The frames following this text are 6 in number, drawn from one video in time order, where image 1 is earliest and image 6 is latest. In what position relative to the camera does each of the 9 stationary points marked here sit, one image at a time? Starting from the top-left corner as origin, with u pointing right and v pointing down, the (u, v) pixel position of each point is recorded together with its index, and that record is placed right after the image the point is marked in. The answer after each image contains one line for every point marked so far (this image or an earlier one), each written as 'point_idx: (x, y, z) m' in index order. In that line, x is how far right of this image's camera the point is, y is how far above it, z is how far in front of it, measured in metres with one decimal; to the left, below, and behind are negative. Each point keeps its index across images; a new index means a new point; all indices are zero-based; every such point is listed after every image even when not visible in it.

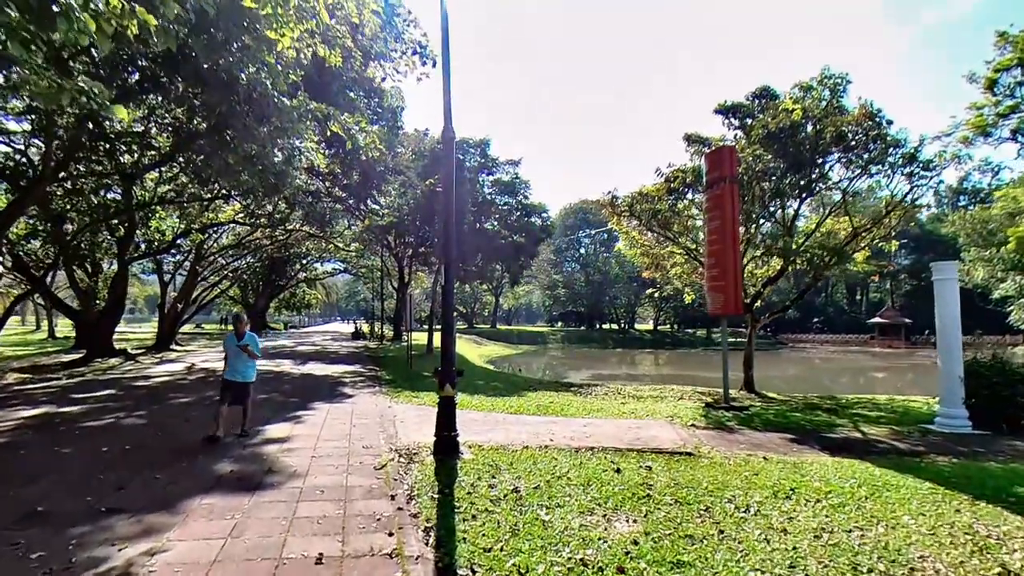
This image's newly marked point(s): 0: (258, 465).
0: (-2.5, -1.7, +5.7) m
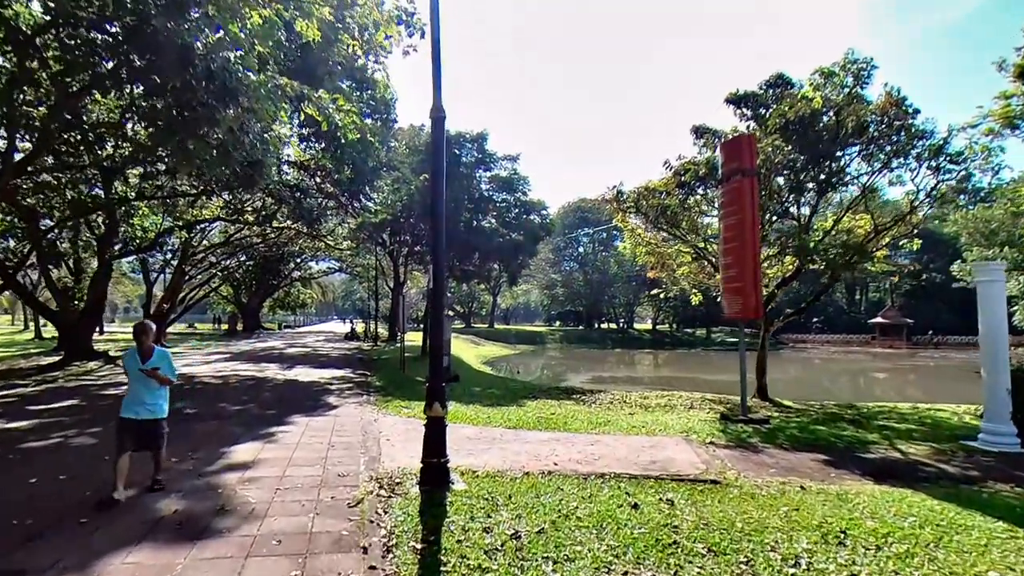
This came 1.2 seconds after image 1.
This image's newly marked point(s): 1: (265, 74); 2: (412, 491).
0: (-2.5, -1.8, +4.8) m
1: (-3.0, +2.6, +7.1) m
2: (-0.9, -1.9, +5.3) m
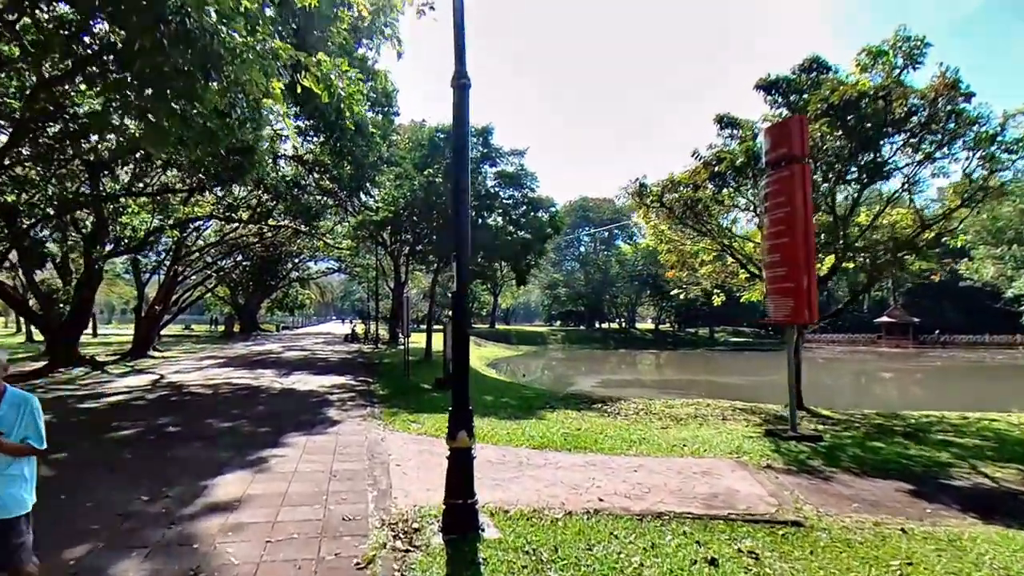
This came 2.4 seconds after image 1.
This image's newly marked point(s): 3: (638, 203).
0: (-2.1, -1.8, +3.8) m
1: (-2.7, +2.6, +6.1) m
2: (-0.6, -1.9, +4.3) m
3: (+2.8, +1.9, +12.8) m
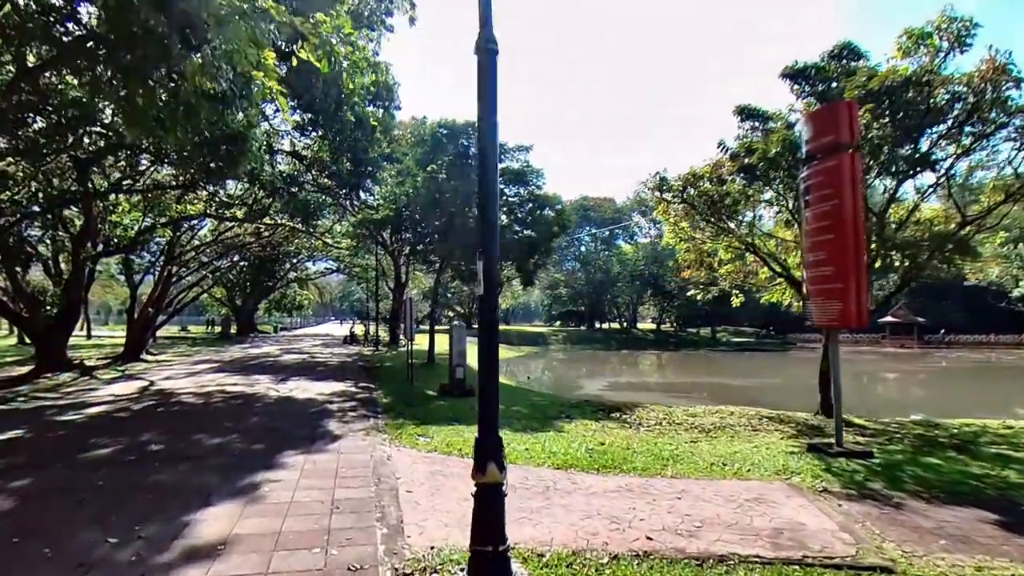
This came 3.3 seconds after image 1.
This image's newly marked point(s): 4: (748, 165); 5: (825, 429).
0: (-1.9, -1.8, +3.0) m
1: (-2.4, +2.6, +5.3) m
2: (-0.3, -1.9, +3.5) m
3: (+3.0, +1.9, +12.1) m
4: (+4.1, +2.1, +10.0) m
5: (+5.5, -2.5, +10.3) m
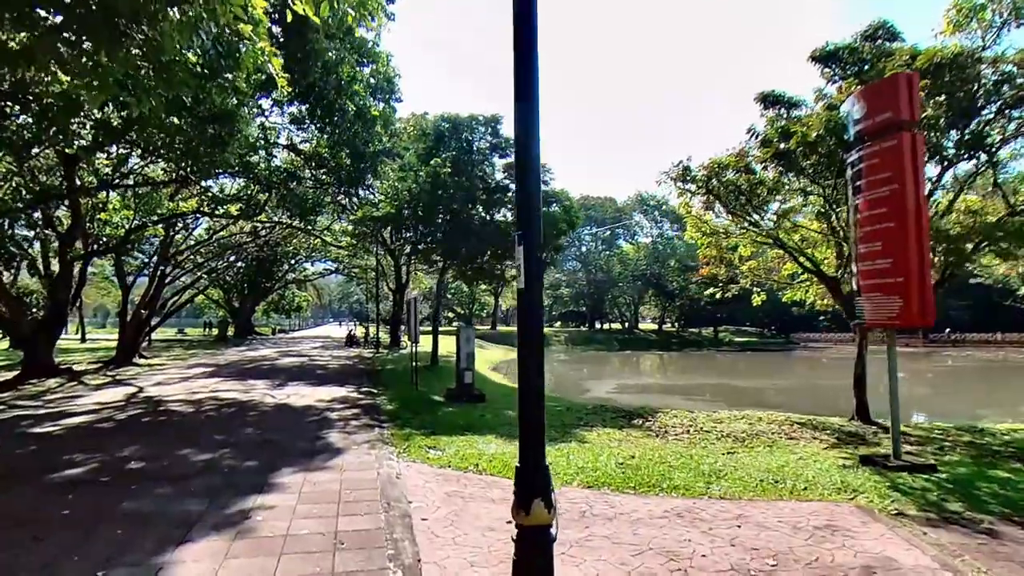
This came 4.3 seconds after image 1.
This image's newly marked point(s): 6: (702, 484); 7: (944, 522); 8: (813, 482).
0: (-1.6, -1.8, +2.2) m
1: (-2.2, +2.6, +4.5) m
2: (0.0, -1.9, +2.8) m
3: (+3.3, +1.9, +11.3) m
4: (+4.3, +2.2, +9.2) m
5: (+5.8, -2.4, +9.5) m
6: (+2.0, -2.1, +6.1) m
7: (+3.8, -2.0, +5.1) m
8: (+3.2, -2.1, +6.2) m
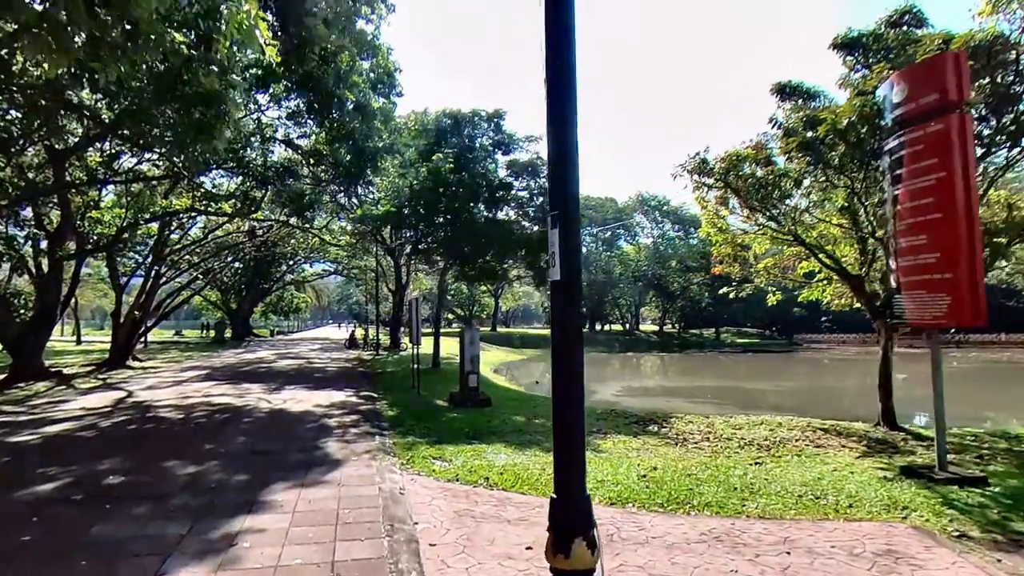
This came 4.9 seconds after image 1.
0: (-1.5, -1.7, +1.7) m
1: (-2.1, +2.6, +4.0) m
2: (+0.1, -1.8, +2.2) m
3: (+3.4, +1.9, +10.8) m
4: (+4.4, +2.2, +8.7) m
5: (+5.9, -2.4, +9.0) m
6: (+2.1, -2.0, +5.5) m
7: (+3.9, -2.0, +4.5) m
8: (+3.4, -2.1, +5.7) m
